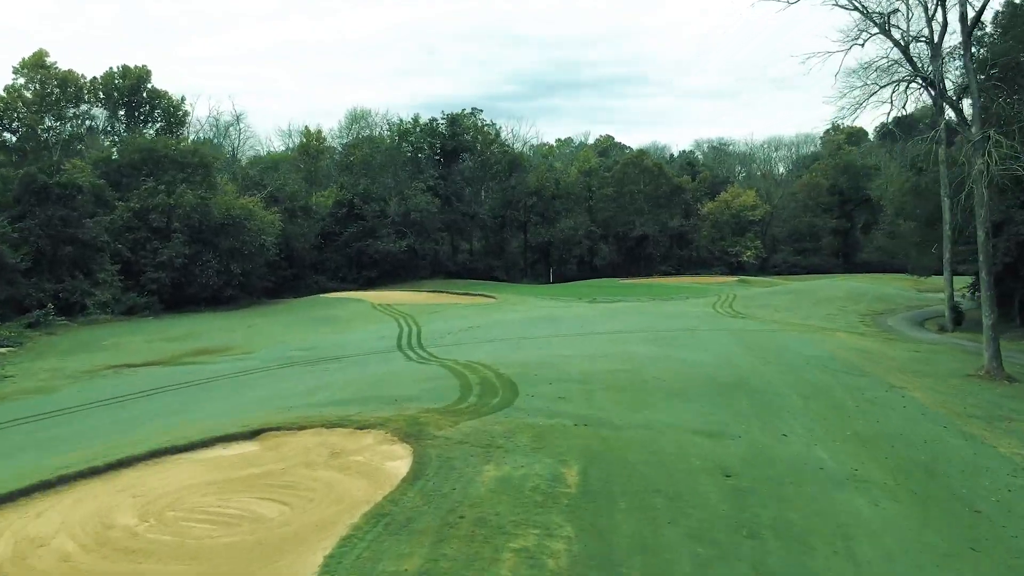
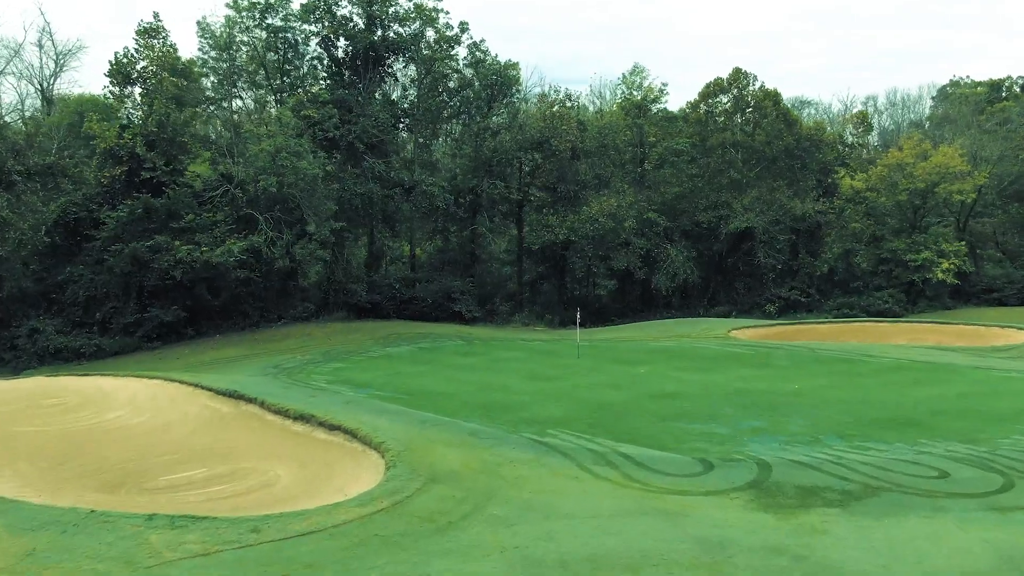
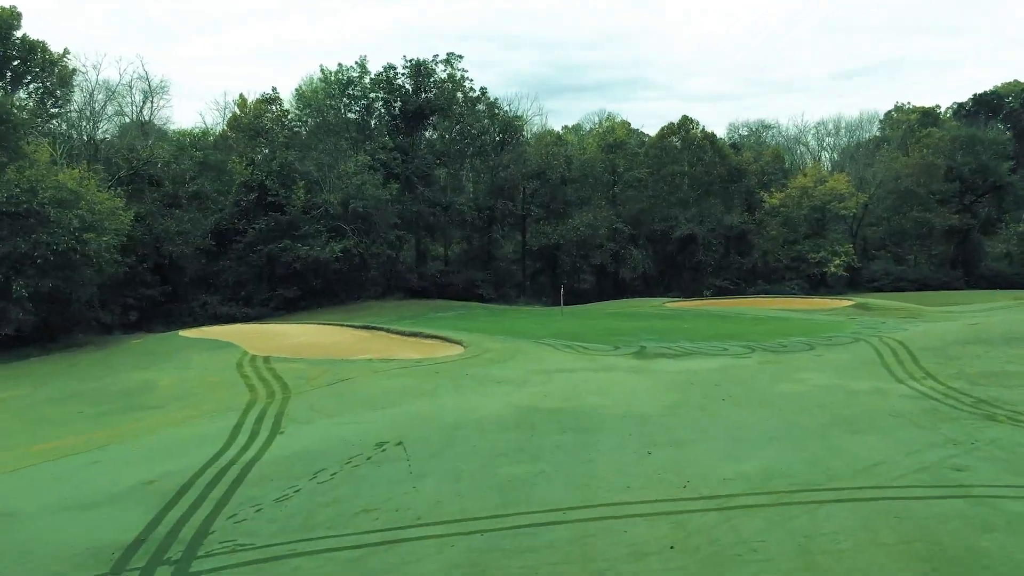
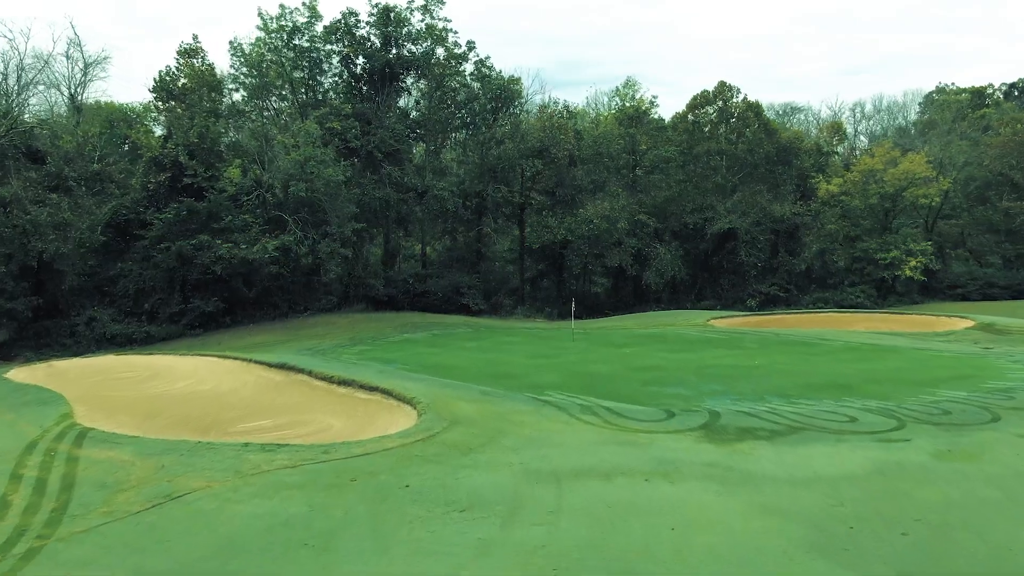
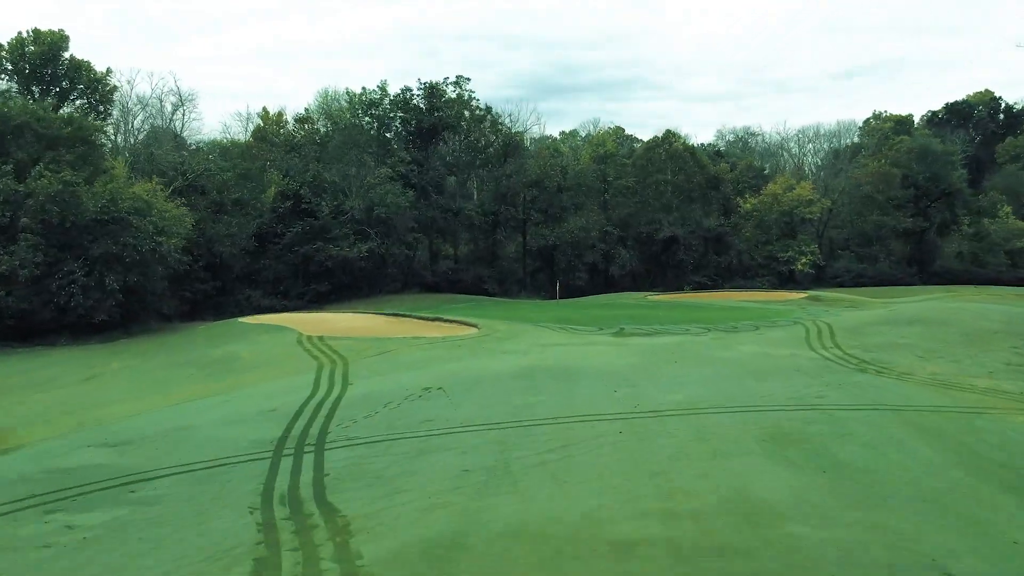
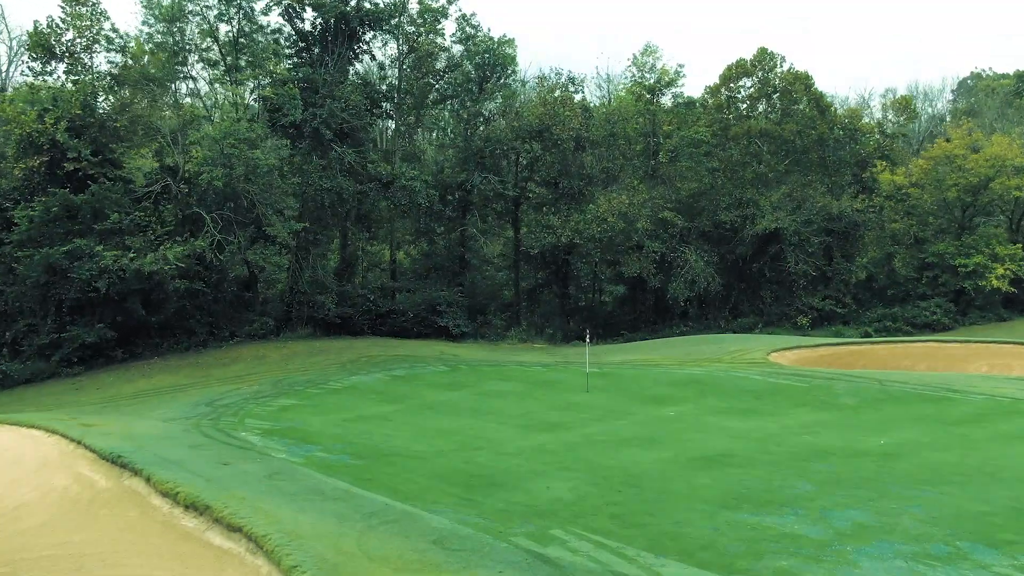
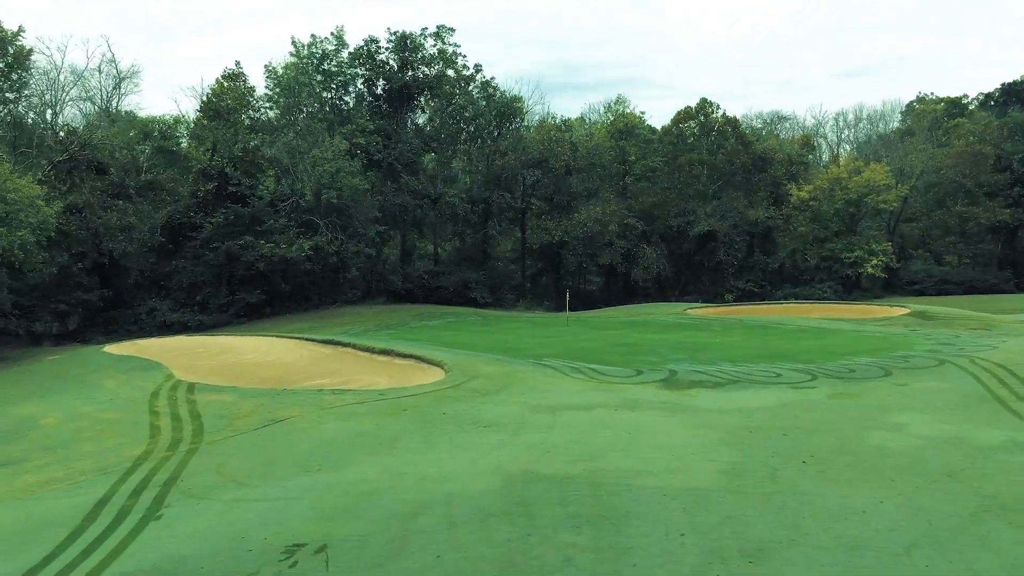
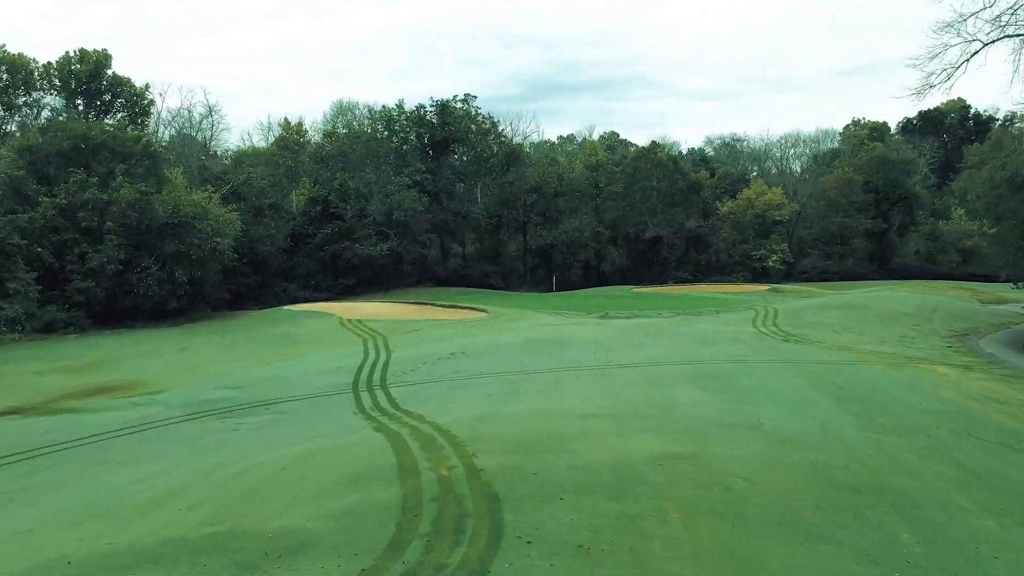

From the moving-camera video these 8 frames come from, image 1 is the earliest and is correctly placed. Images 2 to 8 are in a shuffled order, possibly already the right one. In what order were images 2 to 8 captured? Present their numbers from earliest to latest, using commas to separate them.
8, 5, 3, 7, 4, 2, 6
